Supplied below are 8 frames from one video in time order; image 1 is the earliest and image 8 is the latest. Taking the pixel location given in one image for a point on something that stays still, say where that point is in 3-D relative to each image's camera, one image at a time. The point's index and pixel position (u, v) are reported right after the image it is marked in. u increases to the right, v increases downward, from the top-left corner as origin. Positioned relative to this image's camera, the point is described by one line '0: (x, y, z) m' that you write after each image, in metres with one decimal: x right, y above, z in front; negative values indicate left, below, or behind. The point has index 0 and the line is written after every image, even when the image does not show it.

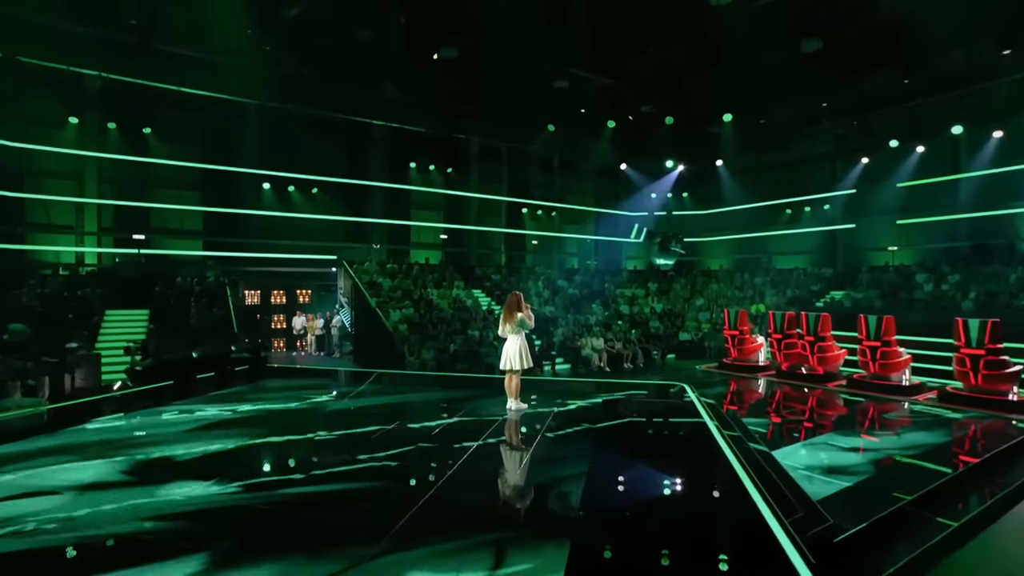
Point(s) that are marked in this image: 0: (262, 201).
0: (-5.2, +1.8, +13.2) m
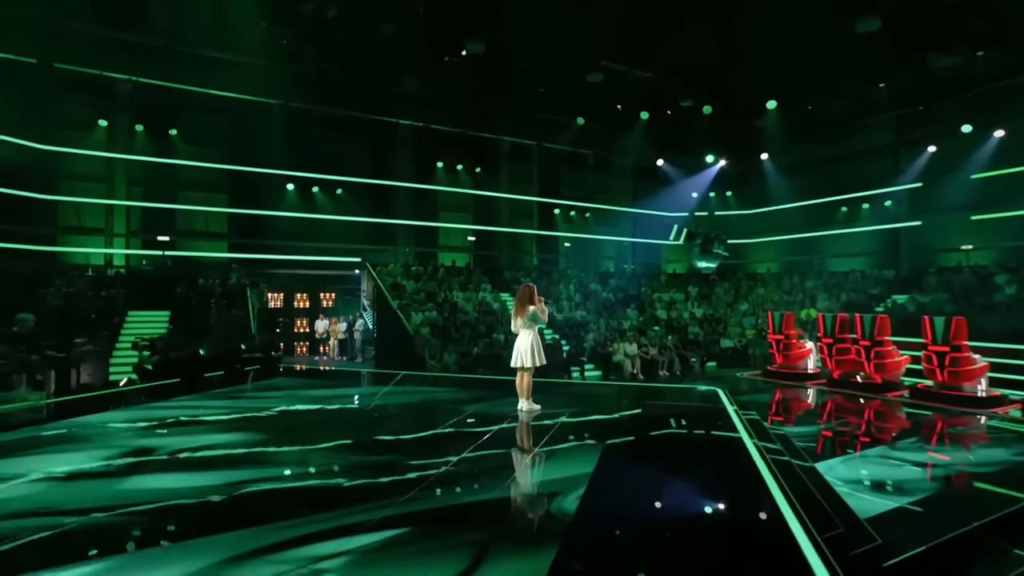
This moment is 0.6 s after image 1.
0: (-4.6, +1.8, +13.1) m
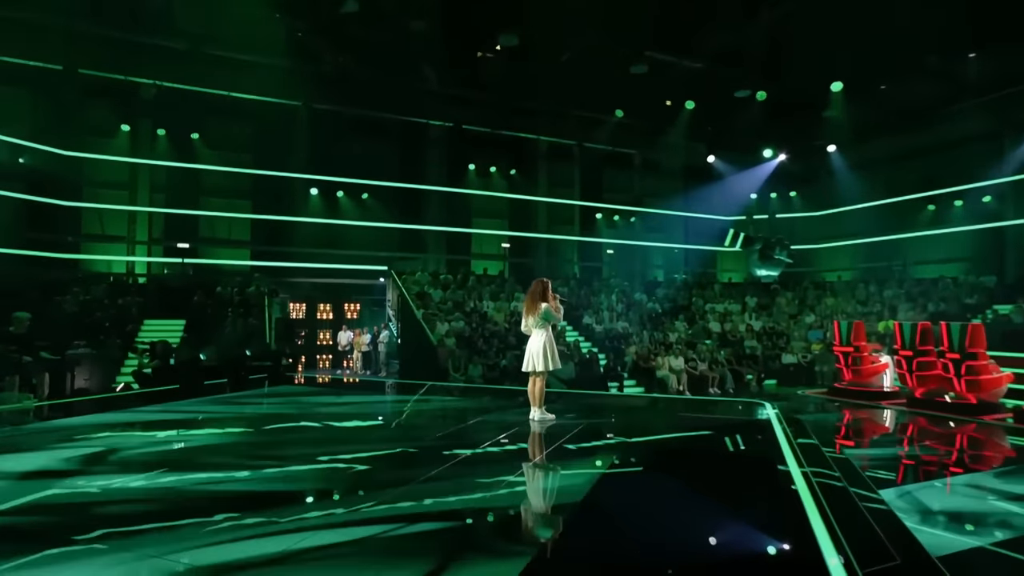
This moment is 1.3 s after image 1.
0: (-4.0, +1.6, +12.6) m
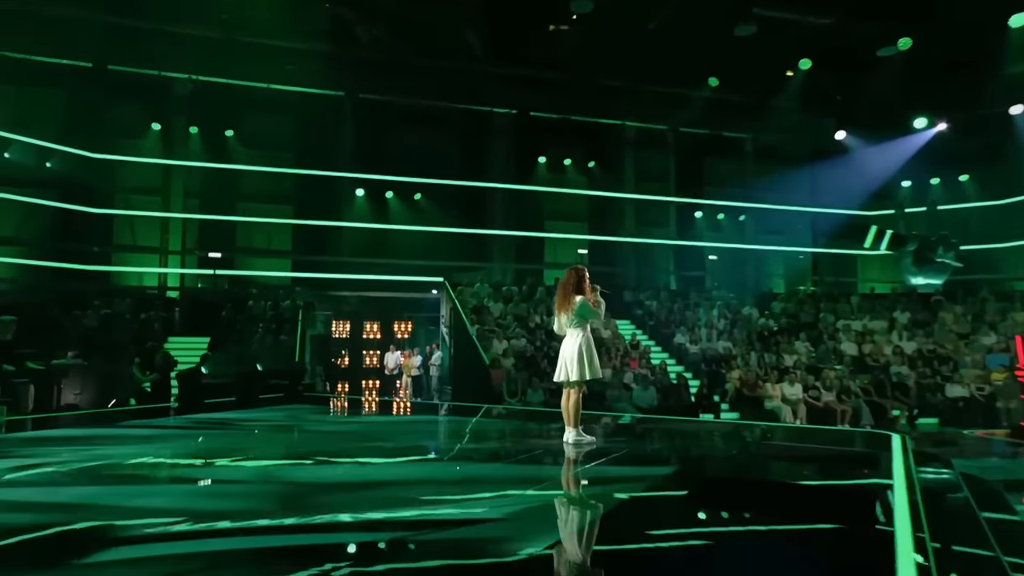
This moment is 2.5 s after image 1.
0: (-2.7, +1.4, +11.3) m
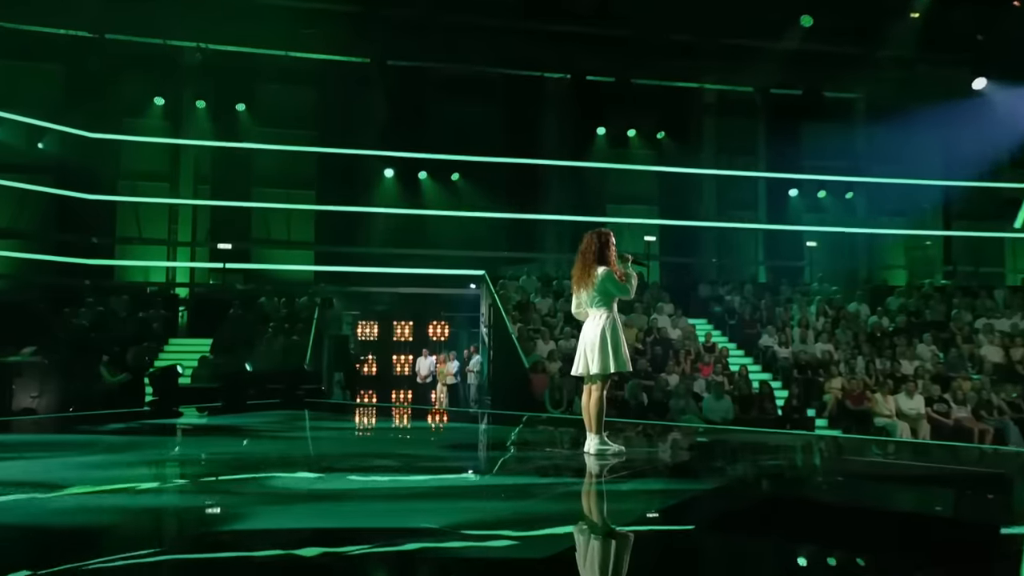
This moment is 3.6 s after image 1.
0: (-1.9, +1.4, +9.9) m
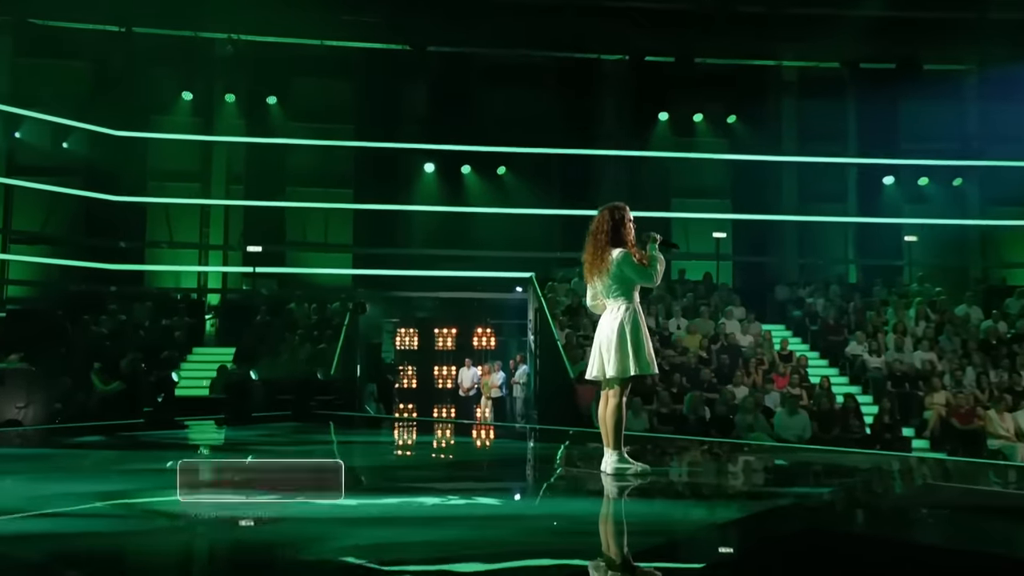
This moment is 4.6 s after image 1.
0: (-1.2, +1.4, +9.1) m
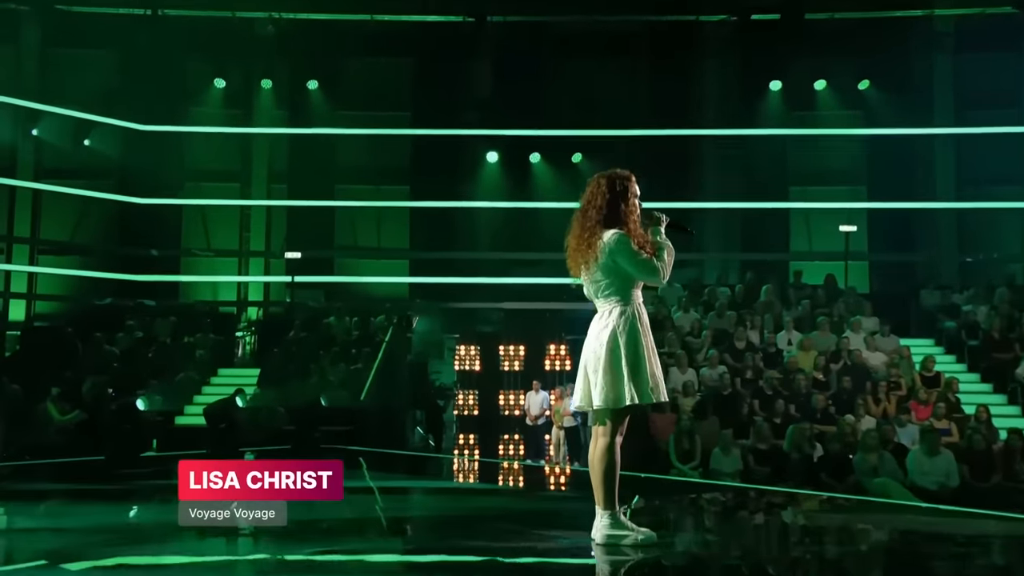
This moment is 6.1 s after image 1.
0: (-0.2, +1.2, +7.8) m
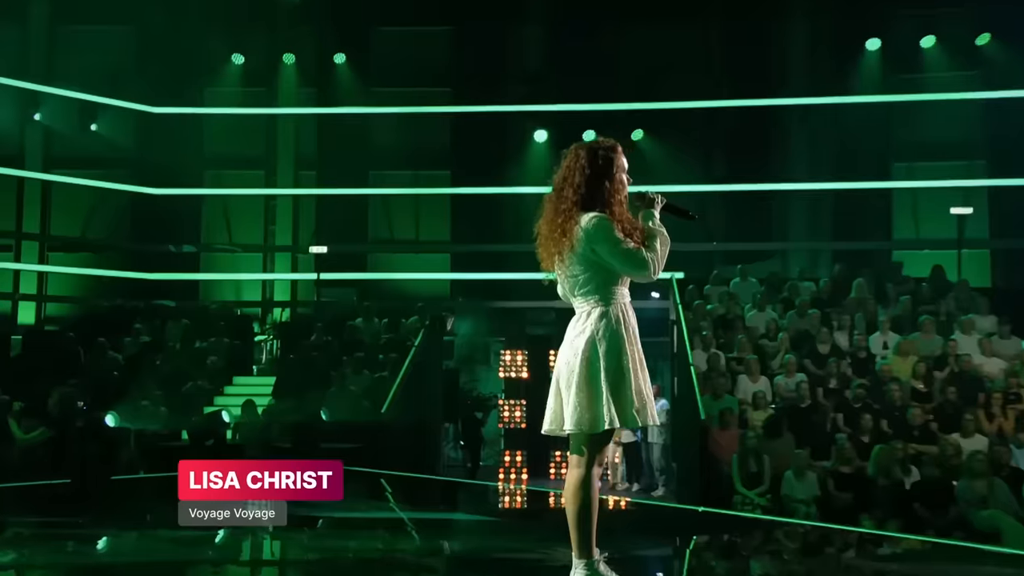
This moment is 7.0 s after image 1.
0: (+0.3, +1.3, +6.9) m
